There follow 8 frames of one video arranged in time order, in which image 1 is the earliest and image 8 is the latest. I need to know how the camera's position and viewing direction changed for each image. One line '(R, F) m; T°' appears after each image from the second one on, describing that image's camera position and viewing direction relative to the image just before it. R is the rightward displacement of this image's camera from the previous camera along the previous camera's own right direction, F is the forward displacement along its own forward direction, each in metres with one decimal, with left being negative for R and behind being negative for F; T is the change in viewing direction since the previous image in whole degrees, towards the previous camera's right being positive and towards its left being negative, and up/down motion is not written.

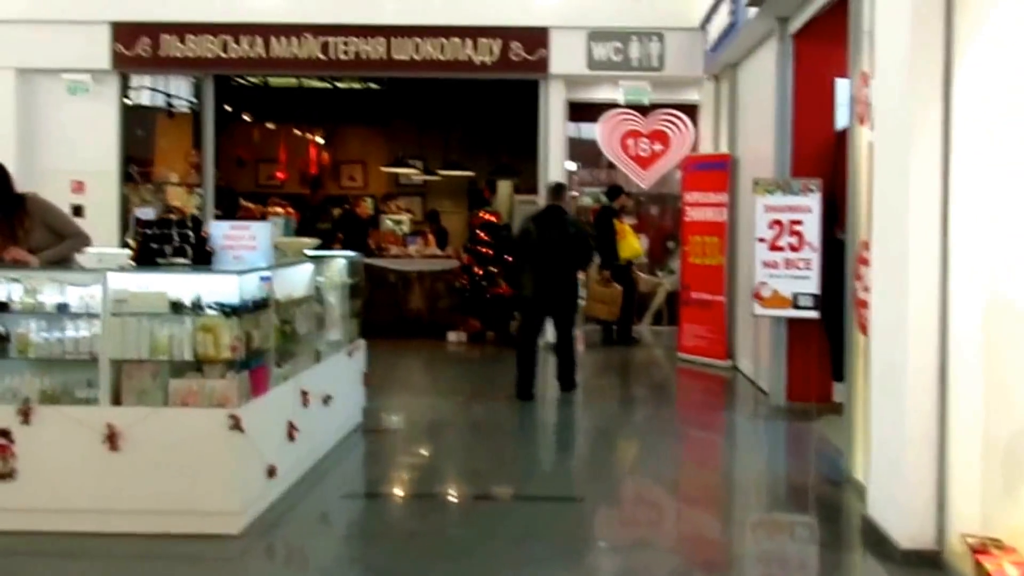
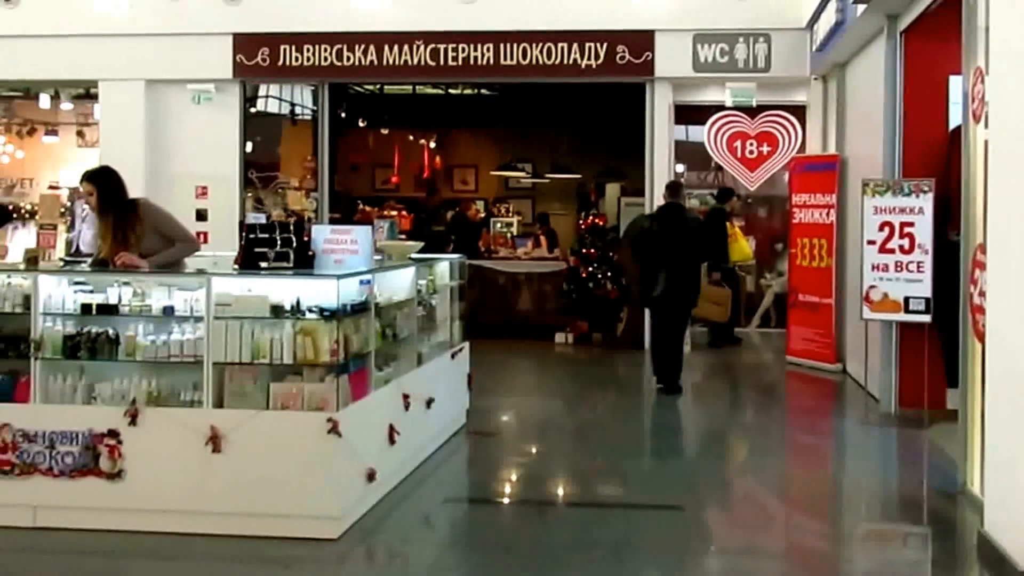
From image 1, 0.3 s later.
(+0.1, 0.0) m; -6°
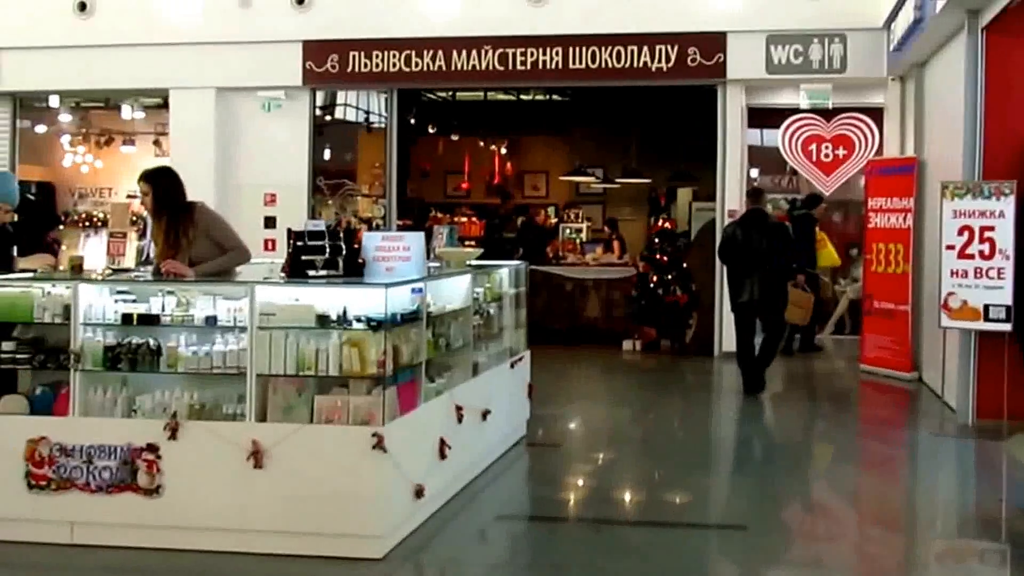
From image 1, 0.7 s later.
(+0.1, +0.2) m; -4°
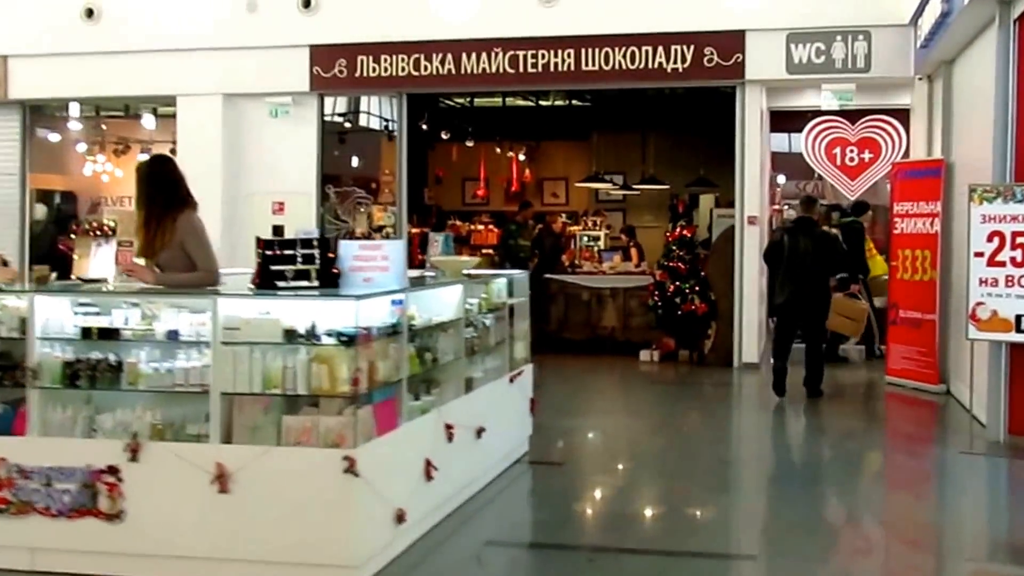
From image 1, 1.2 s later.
(+0.1, +0.4) m; -1°
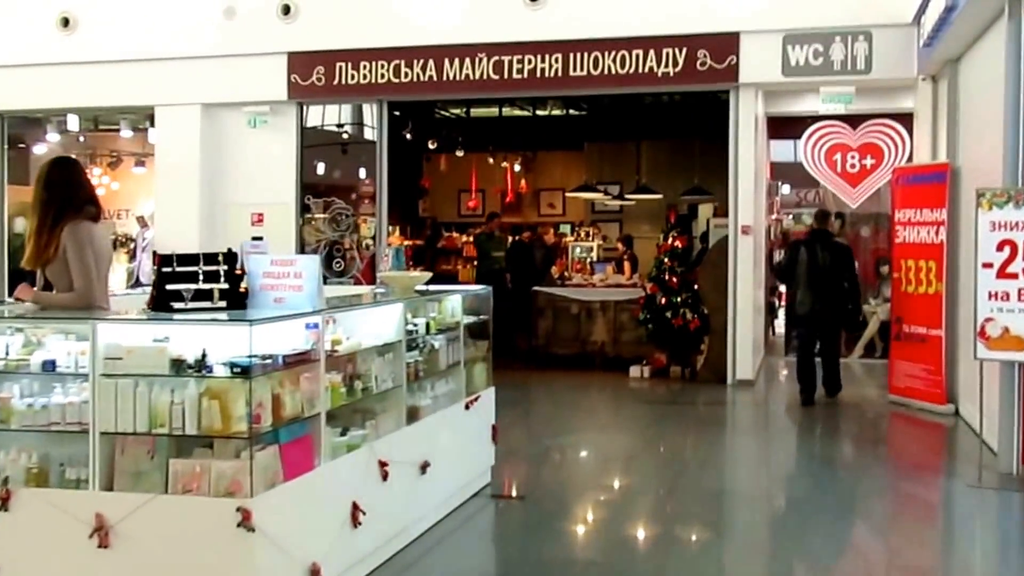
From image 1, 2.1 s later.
(+0.2, +0.5) m; 0°
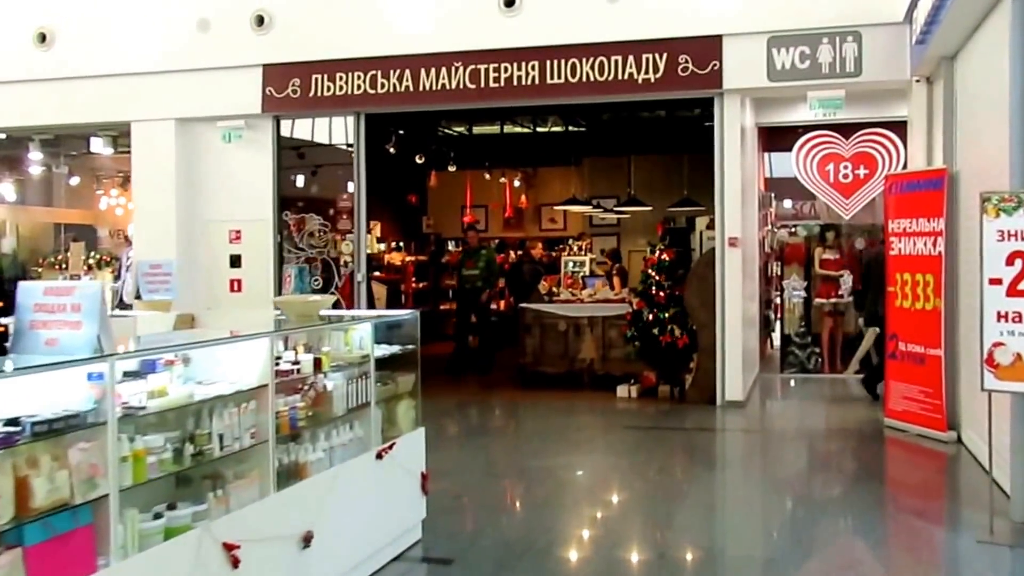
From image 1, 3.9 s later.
(+0.3, +0.6) m; -1°
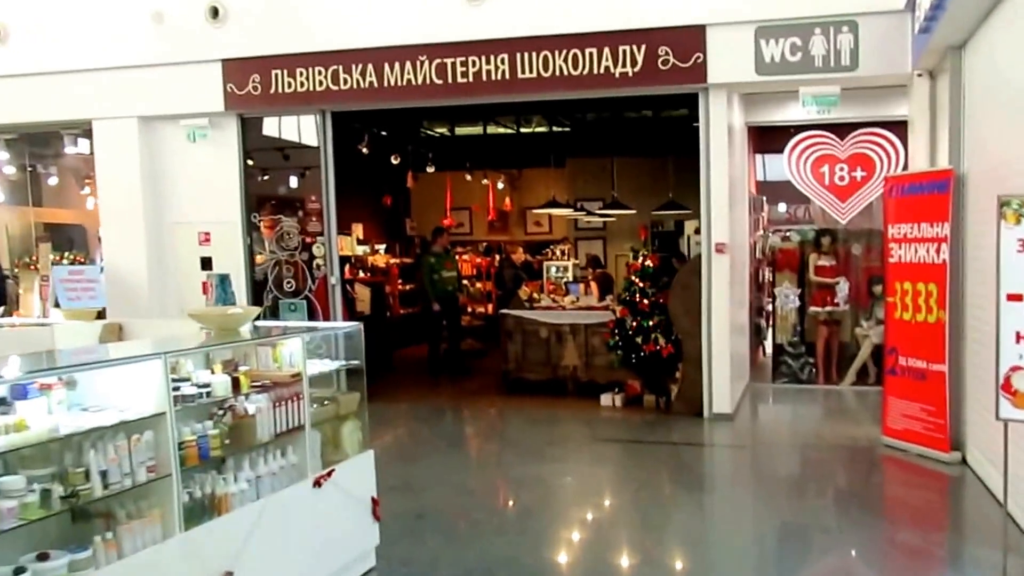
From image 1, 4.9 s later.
(+0.1, +0.5) m; +1°
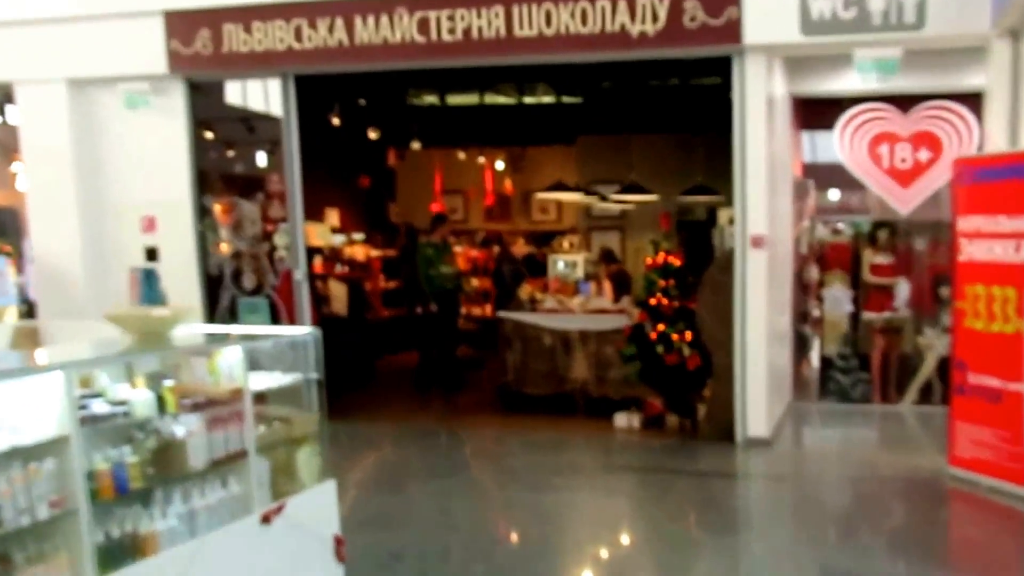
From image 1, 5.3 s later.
(0.0, +1.3) m; 0°
